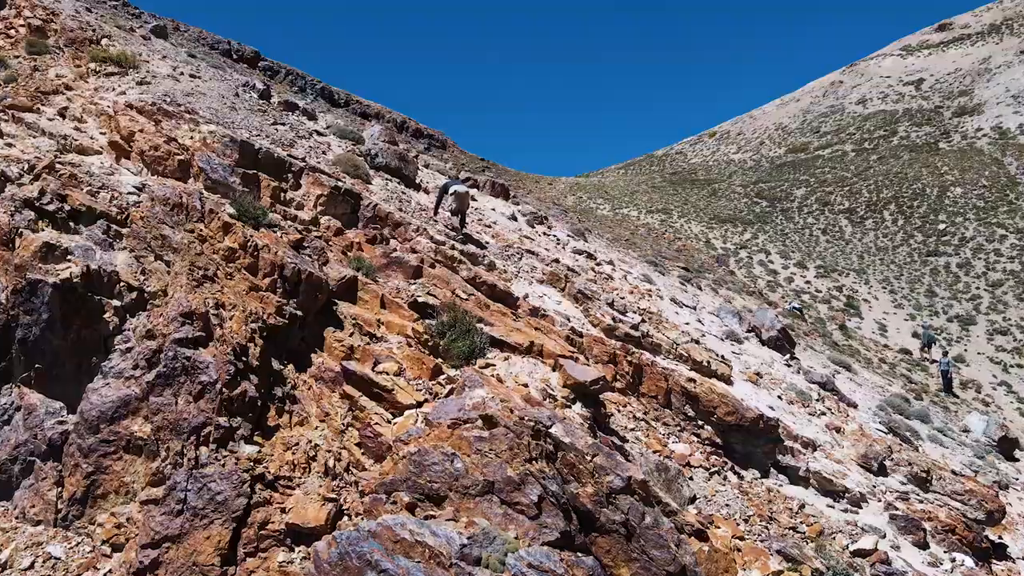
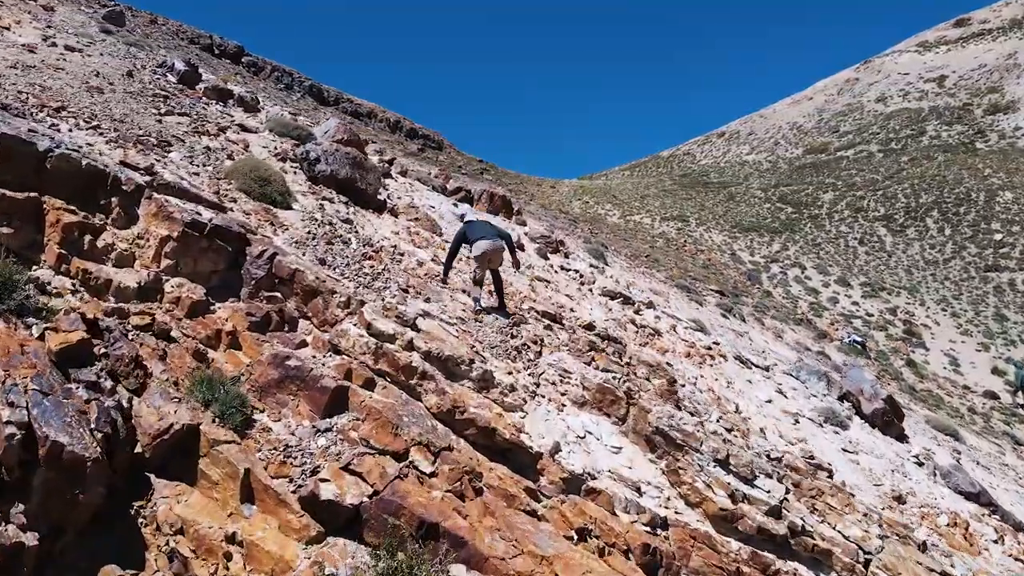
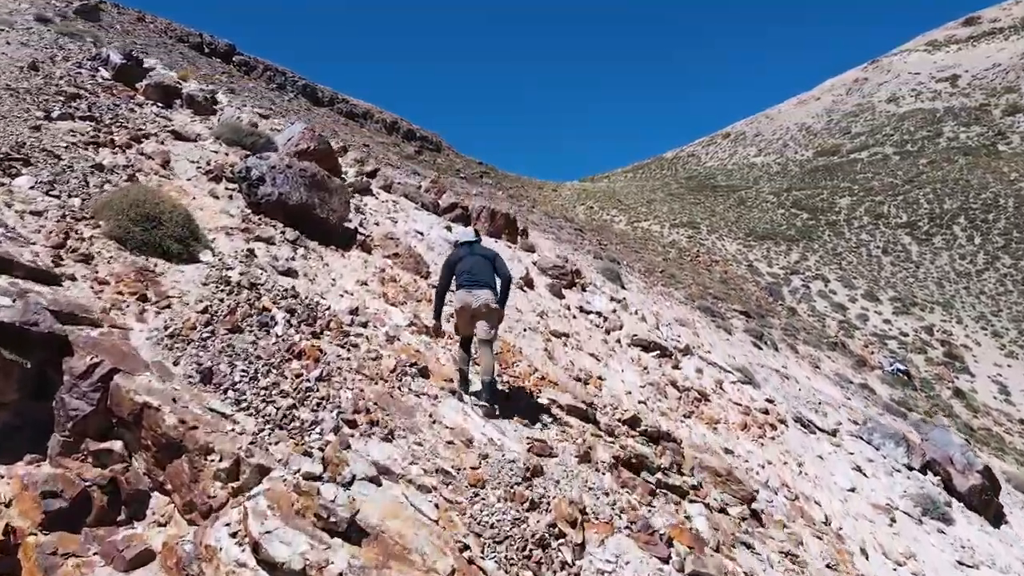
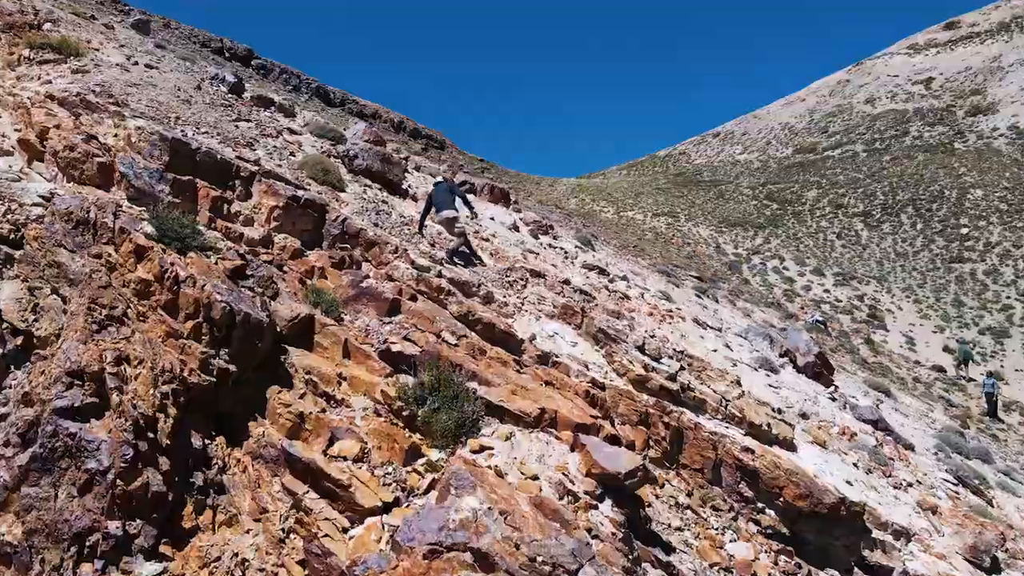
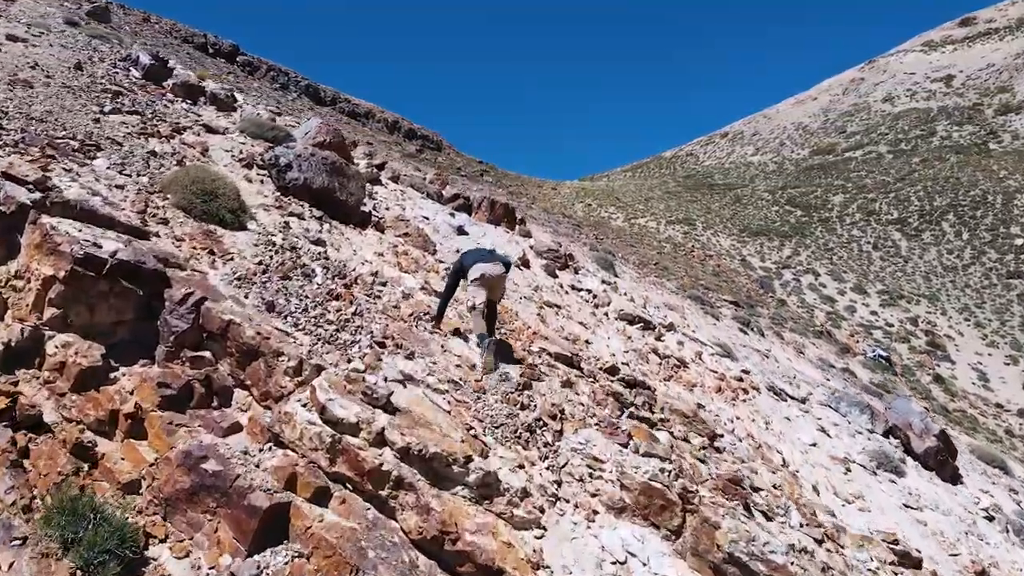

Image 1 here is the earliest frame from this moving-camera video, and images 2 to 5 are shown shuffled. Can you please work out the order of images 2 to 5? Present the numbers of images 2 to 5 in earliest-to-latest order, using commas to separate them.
4, 2, 5, 3
